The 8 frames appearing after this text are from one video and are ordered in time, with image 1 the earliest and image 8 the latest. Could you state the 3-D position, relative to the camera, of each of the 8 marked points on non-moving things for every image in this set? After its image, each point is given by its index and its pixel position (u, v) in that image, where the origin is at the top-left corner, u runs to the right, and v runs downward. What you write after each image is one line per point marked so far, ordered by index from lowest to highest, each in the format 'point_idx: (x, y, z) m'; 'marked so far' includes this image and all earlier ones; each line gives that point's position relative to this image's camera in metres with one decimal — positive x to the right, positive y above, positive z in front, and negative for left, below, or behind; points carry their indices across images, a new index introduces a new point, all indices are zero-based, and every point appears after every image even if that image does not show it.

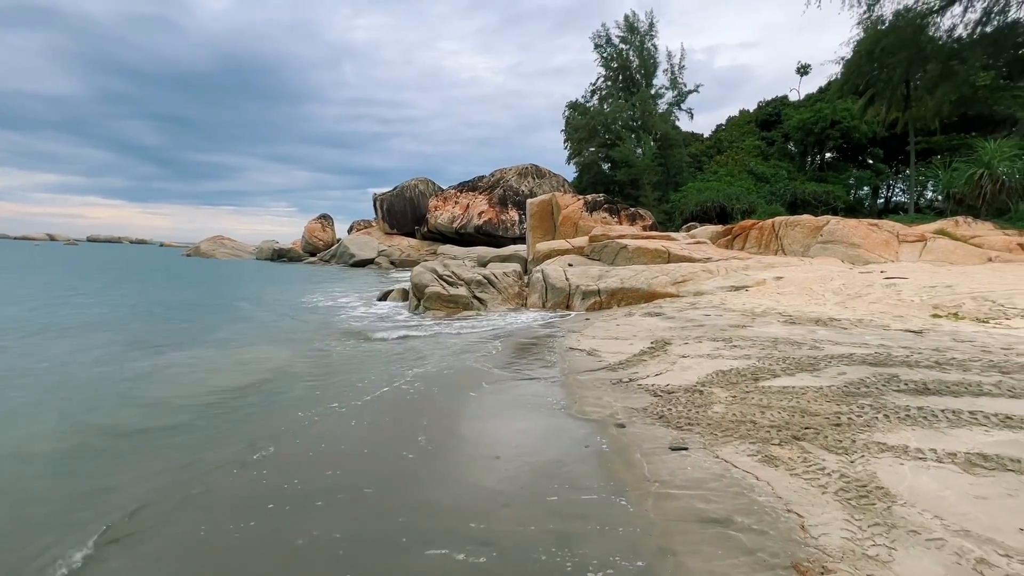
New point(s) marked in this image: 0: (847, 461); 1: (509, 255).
0: (+1.5, -0.8, +2.1) m
1: (-0.1, +1.2, +16.8) m
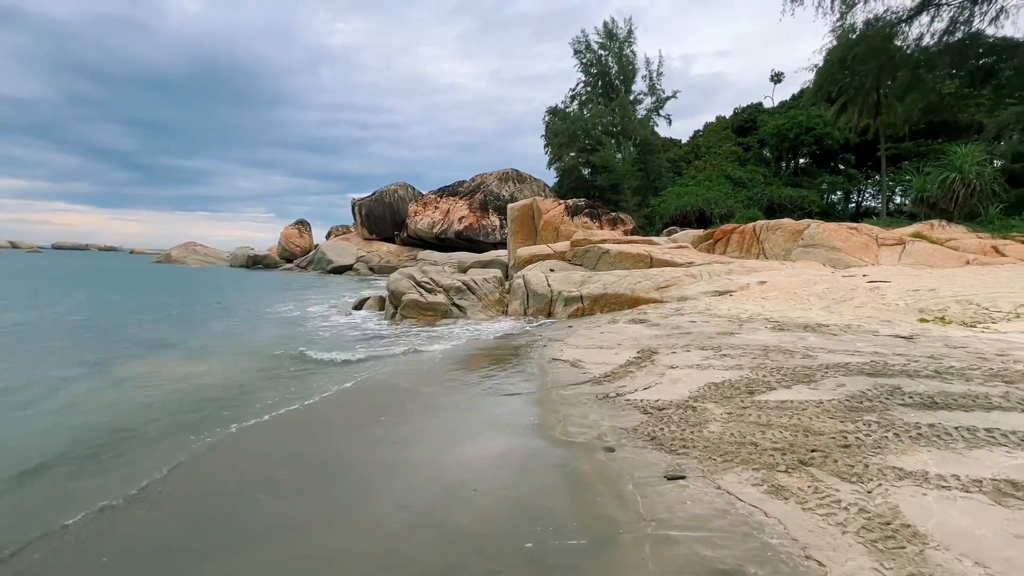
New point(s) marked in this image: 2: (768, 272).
0: (+1.4, -0.8, +1.9) m
1: (-0.8, +1.0, +16.6) m
2: (+4.8, +0.3, +8.8) m
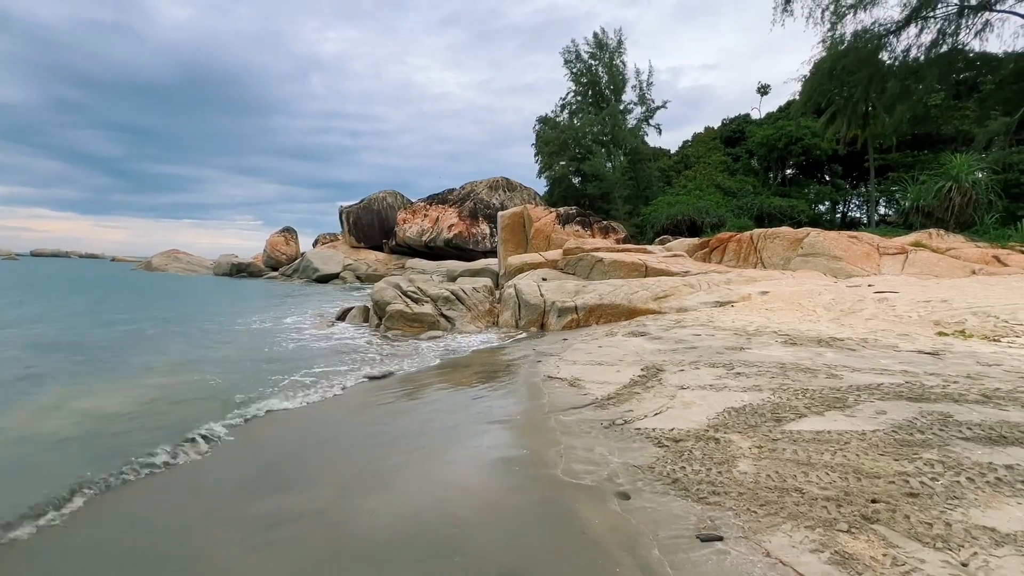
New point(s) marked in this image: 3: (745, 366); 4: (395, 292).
0: (+1.4, -0.9, +1.5) m
1: (-1.1, +0.7, +16.1) m
2: (+4.6, +0.1, +8.5) m
3: (+2.0, -0.7, +4.0) m
4: (-2.3, -0.1, +9.2) m
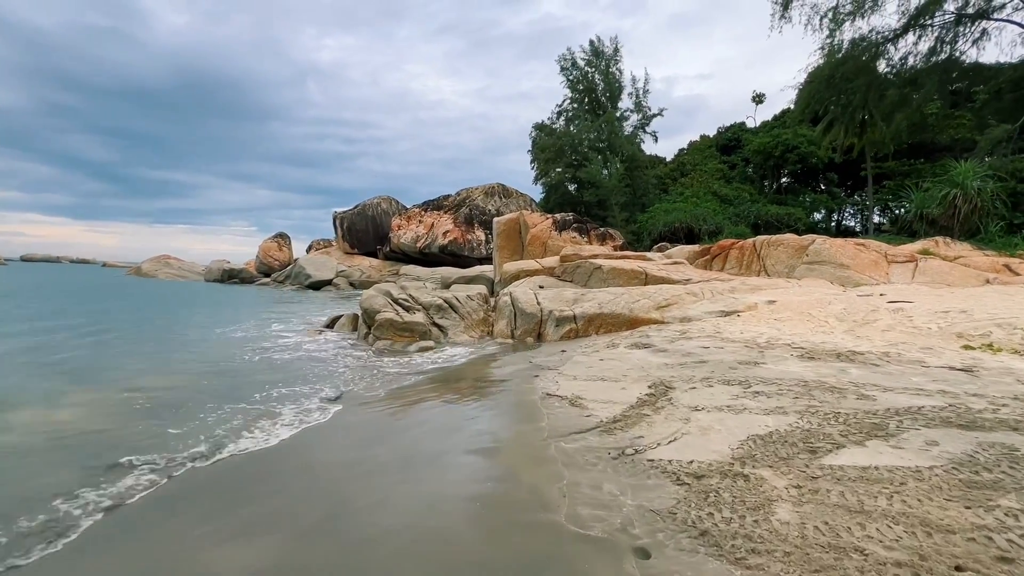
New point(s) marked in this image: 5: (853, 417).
0: (+1.4, -0.9, +1.1) m
1: (-1.3, +0.4, +15.8) m
2: (+4.5, -0.1, +8.2) m
3: (+1.9, -0.7, +3.7) m
4: (-2.4, -0.2, +8.8) m
5: (+2.0, -0.8, +2.8) m
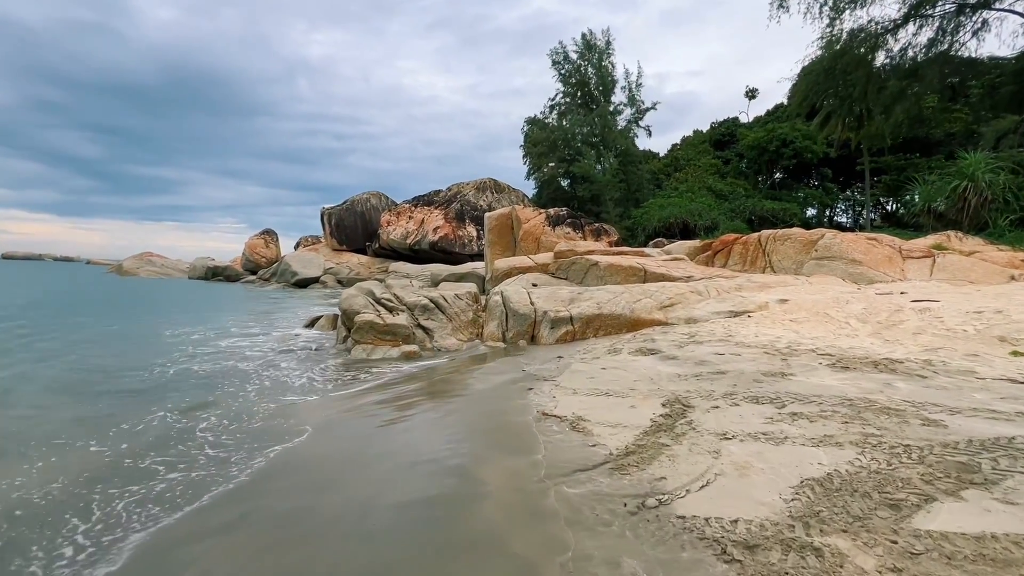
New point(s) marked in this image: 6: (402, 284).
0: (+1.4, -0.9, +0.5) m
1: (-1.5, +0.5, +15.1) m
2: (+4.4, 0.0, +7.7) m
3: (+1.9, -0.8, +3.1) m
4: (-2.5, -0.2, +8.1) m
5: (+2.0, -0.8, +2.2) m
6: (-2.4, +0.1, +10.2) m
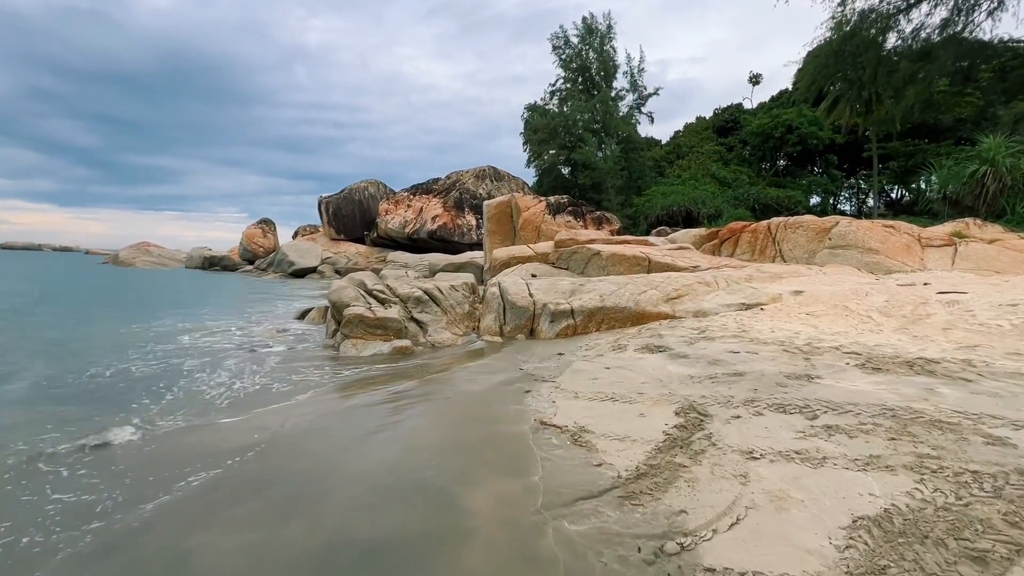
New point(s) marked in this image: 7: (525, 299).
0: (+1.3, -1.0, +0.2) m
1: (-1.5, +0.8, +14.7) m
2: (+4.4, +0.1, +7.3) m
3: (+1.8, -0.7, +2.7) m
4: (-2.6, -0.1, +7.8) m
5: (+1.9, -0.8, +1.9) m
6: (-2.4, +0.3, +9.8) m
7: (+0.2, -0.2, +7.0) m
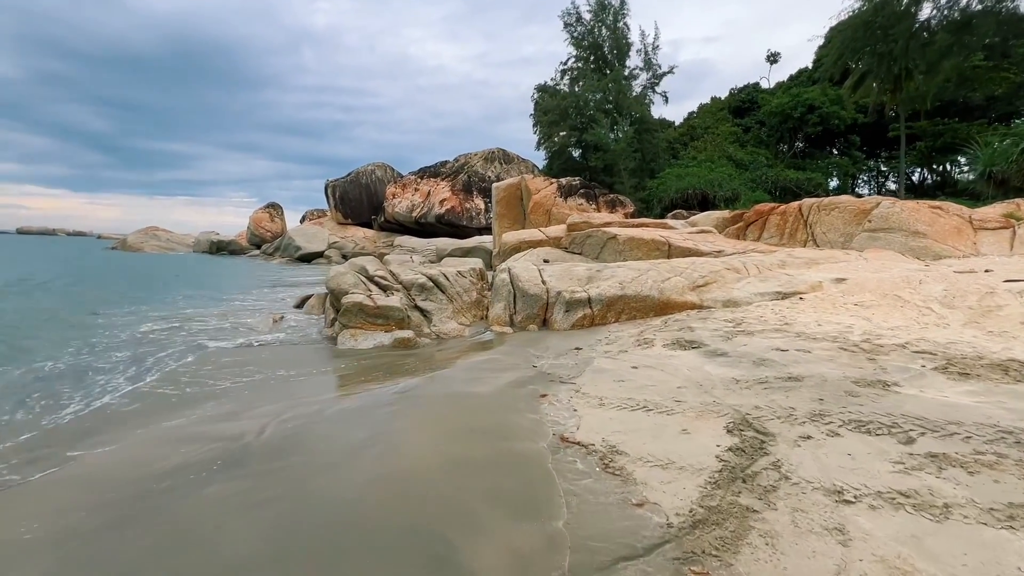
0: (+1.3, -1.0, -0.4) m
1: (-1.2, +1.2, +14.2) m
2: (+4.5, +0.3, +6.6) m
3: (+1.9, -0.7, +2.1) m
4: (-2.4, +0.2, +7.3) m
5: (+2.0, -0.7, +1.3) m
6: (-2.2, +0.6, +9.3) m
7: (+0.3, 0.0, +6.4) m
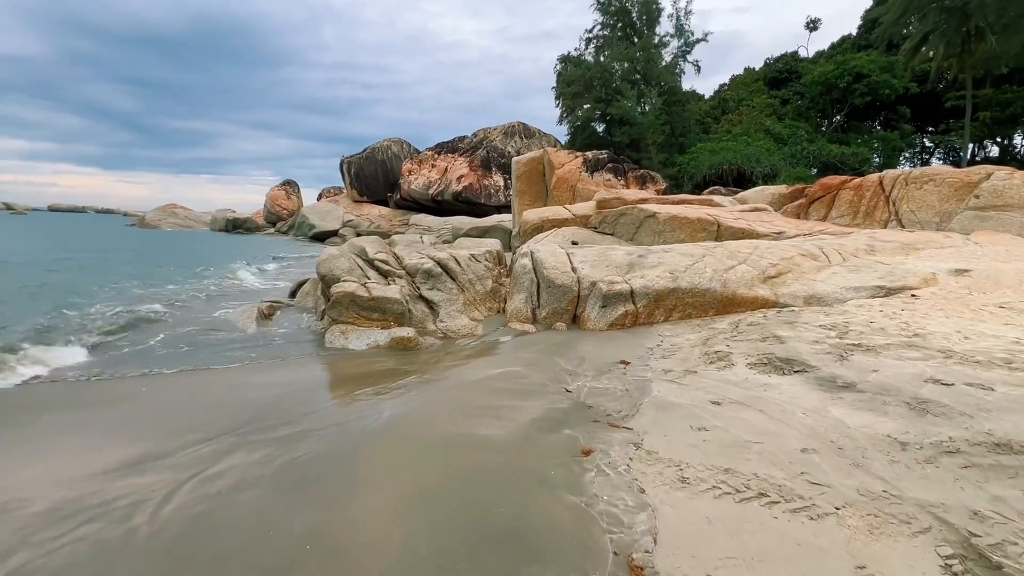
0: (+1.3, -1.2, -1.5) m
1: (-0.7, +1.7, +13.0) m
2: (+4.8, +0.4, +5.3) m
3: (+2.0, -0.7, +0.9) m
4: (-2.1, +0.3, +6.2) m
5: (+2.0, -0.9, +0.1) m
6: (-1.8, +0.8, +8.2) m
7: (+0.6, +0.2, +5.3) m
